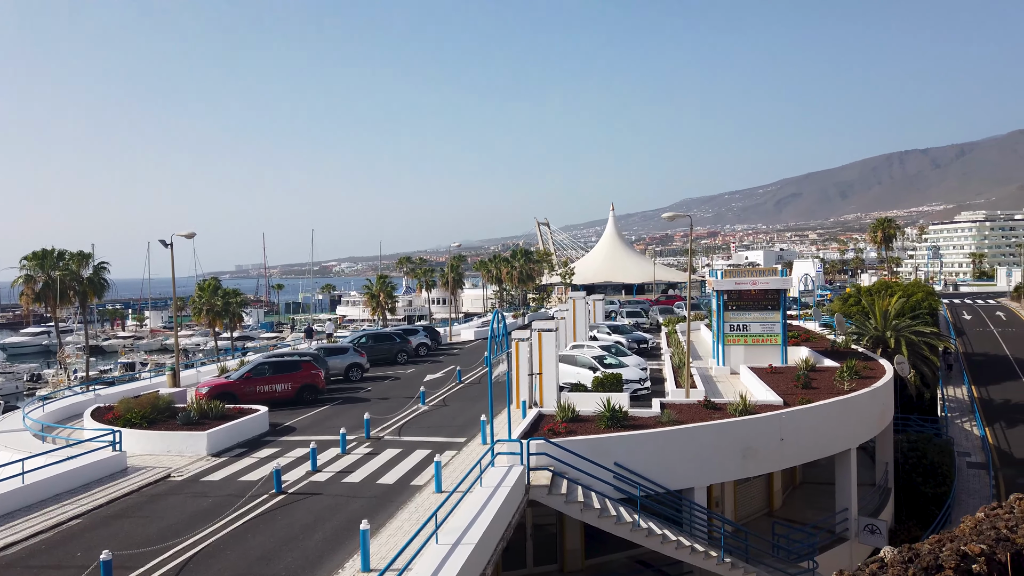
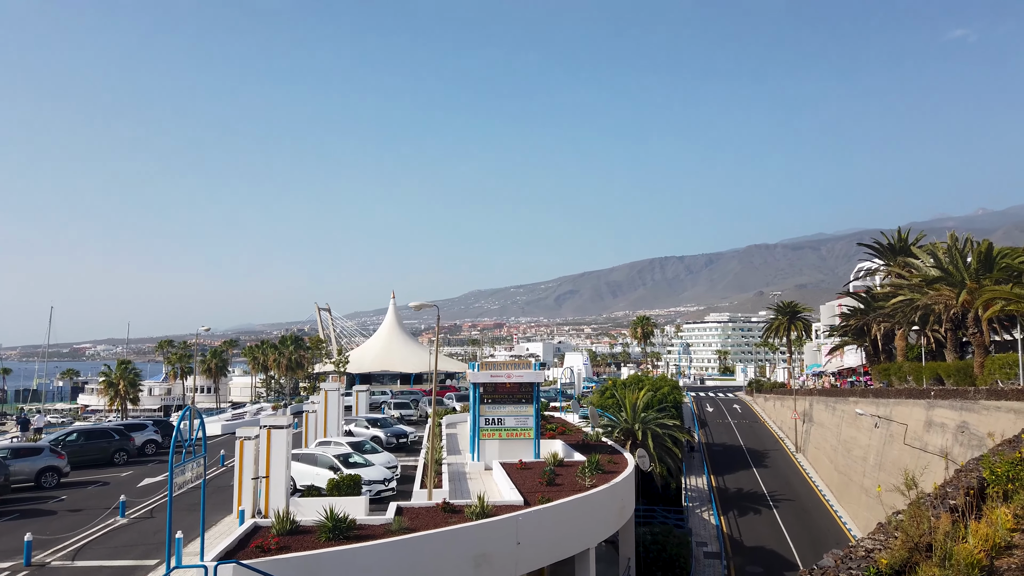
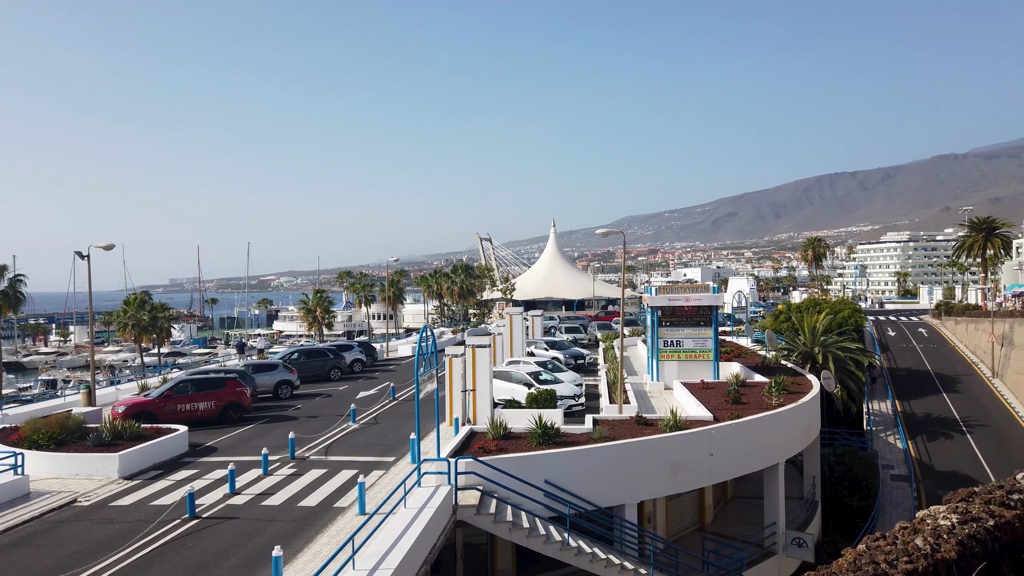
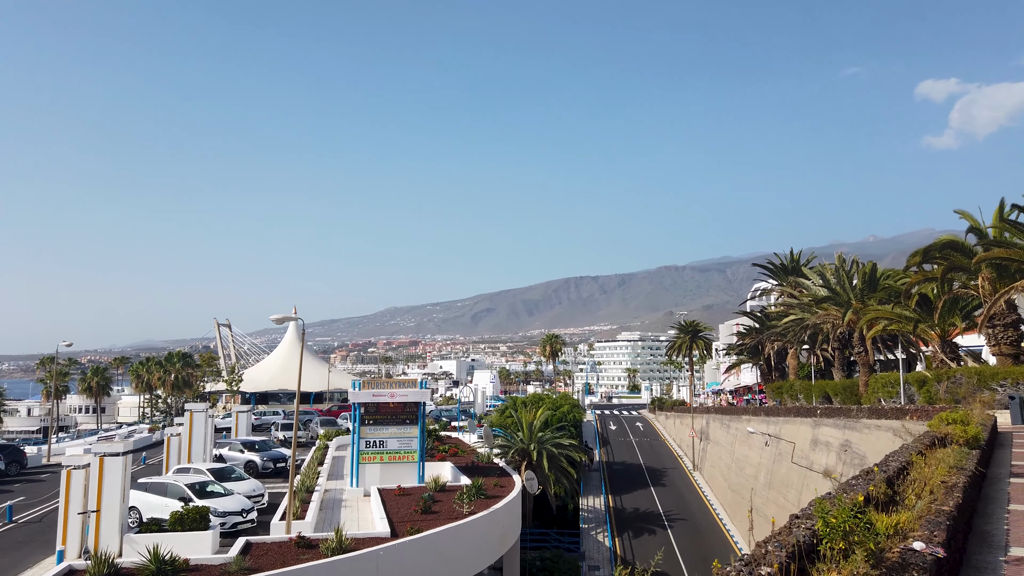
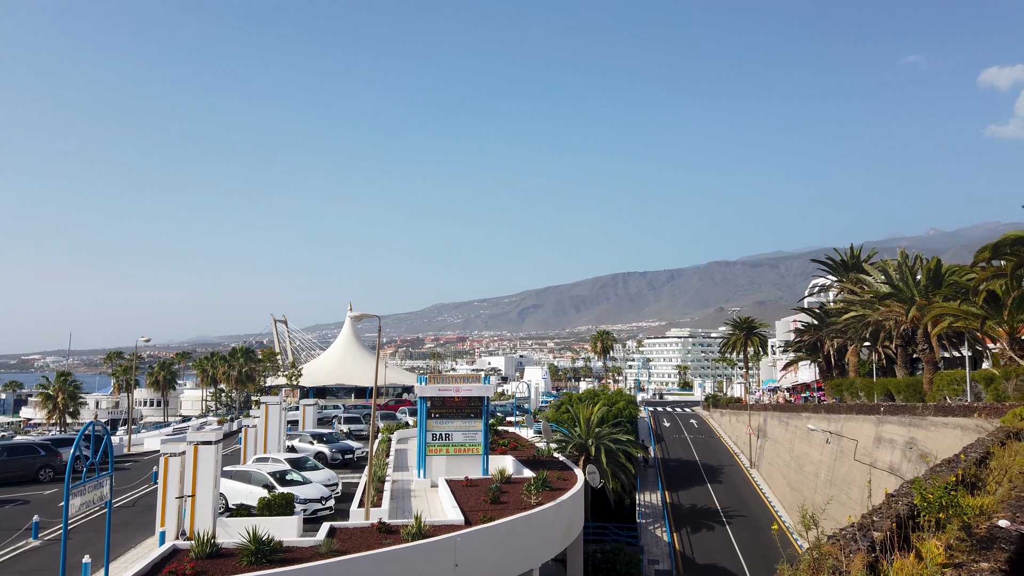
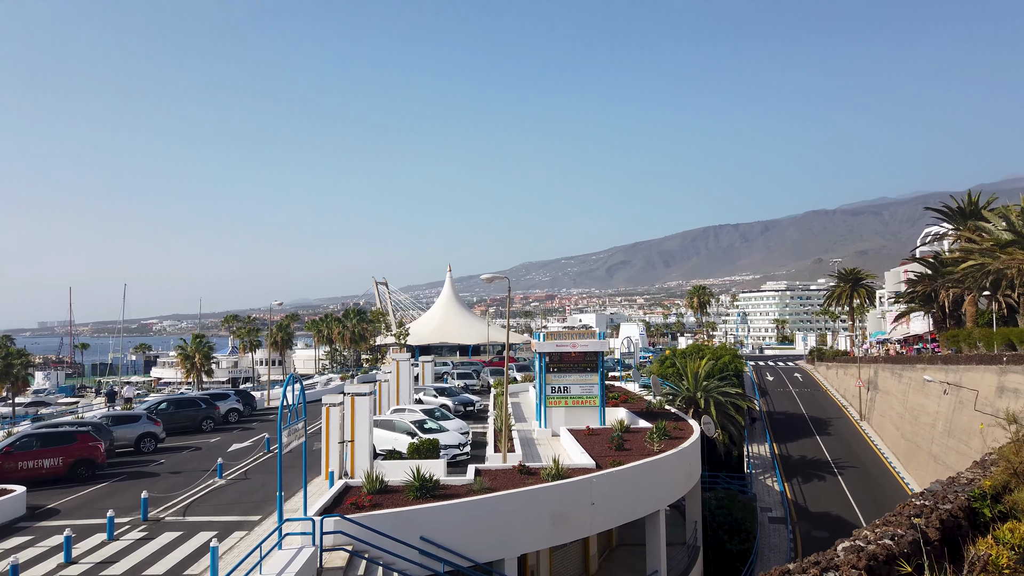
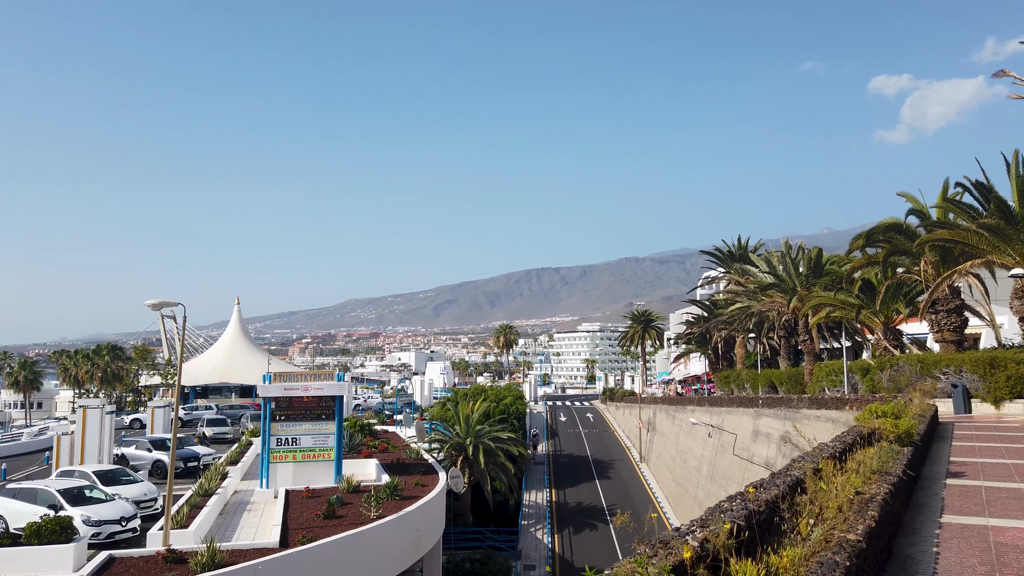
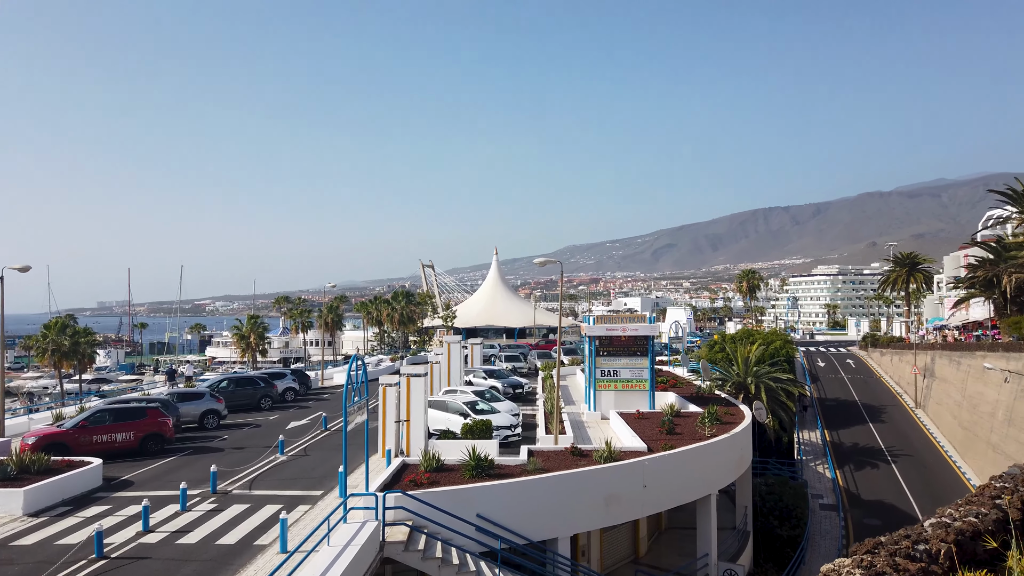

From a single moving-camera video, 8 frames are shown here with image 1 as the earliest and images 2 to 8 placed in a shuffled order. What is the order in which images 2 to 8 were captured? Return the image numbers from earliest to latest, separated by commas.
3, 8, 6, 2, 5, 4, 7
